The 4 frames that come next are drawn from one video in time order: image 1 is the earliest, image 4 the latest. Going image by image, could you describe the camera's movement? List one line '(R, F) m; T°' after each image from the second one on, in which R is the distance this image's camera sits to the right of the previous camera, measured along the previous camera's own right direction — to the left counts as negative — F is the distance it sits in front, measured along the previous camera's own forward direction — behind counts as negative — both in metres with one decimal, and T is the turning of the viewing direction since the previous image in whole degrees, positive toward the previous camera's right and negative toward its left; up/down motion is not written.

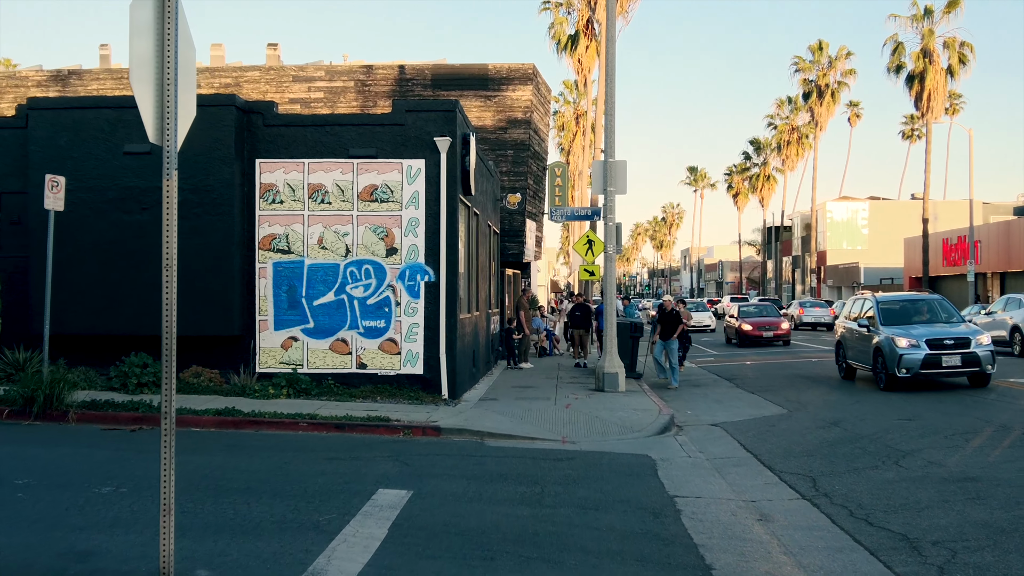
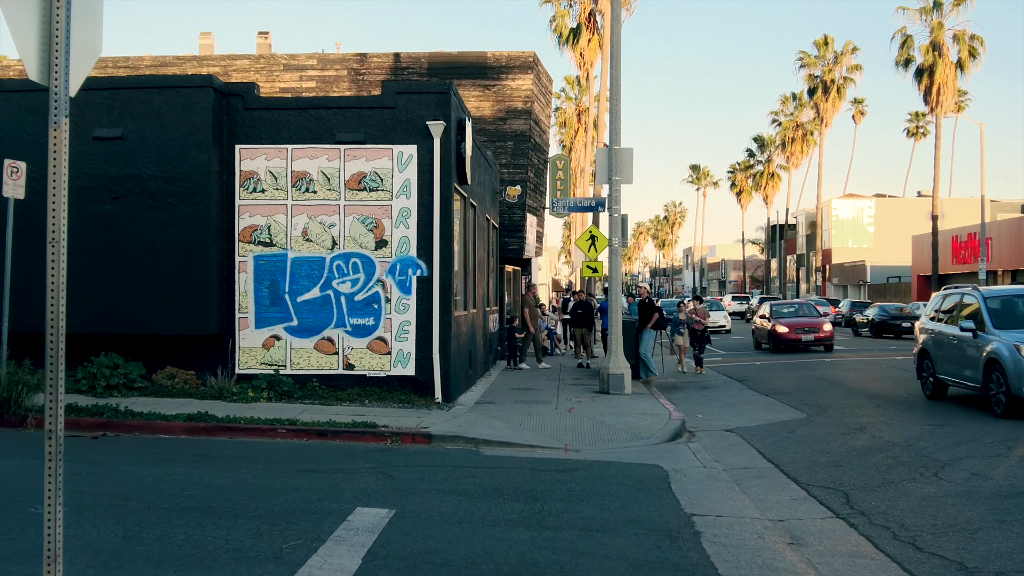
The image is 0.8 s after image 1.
(0.0, +1.0) m; 0°
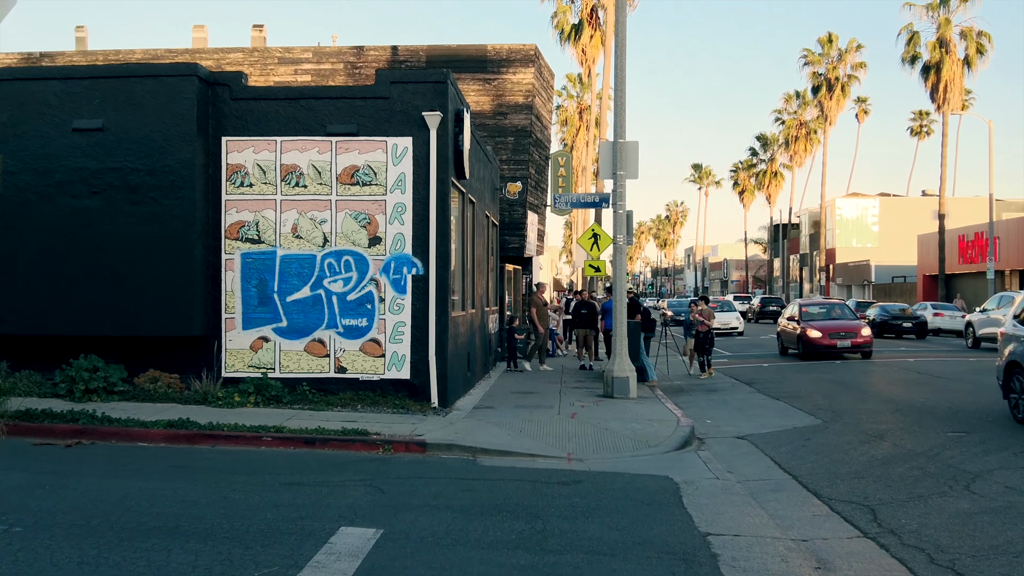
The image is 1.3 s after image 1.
(0.0, +0.6) m; 0°
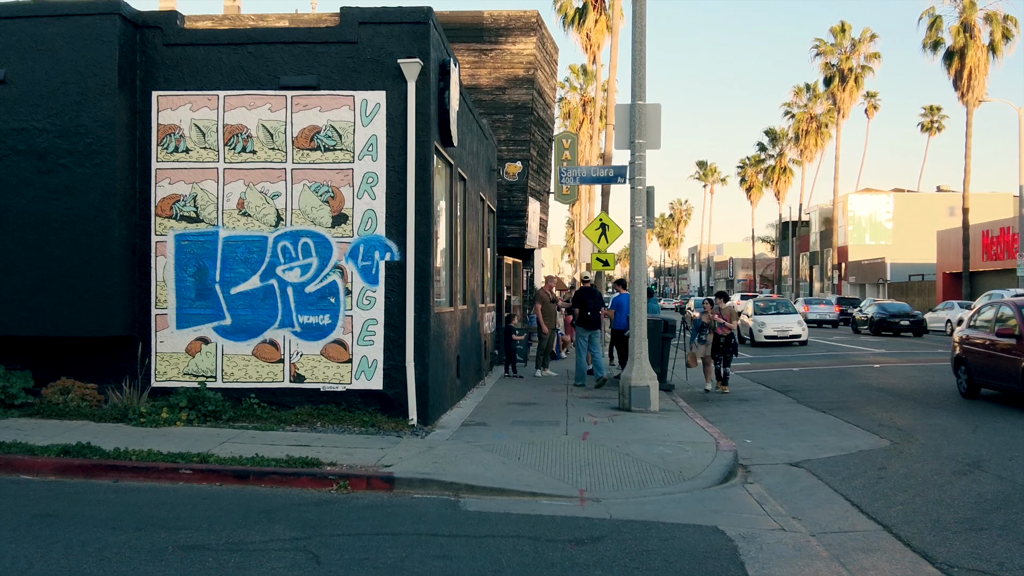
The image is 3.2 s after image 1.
(+0.1, +2.3) m; 0°
